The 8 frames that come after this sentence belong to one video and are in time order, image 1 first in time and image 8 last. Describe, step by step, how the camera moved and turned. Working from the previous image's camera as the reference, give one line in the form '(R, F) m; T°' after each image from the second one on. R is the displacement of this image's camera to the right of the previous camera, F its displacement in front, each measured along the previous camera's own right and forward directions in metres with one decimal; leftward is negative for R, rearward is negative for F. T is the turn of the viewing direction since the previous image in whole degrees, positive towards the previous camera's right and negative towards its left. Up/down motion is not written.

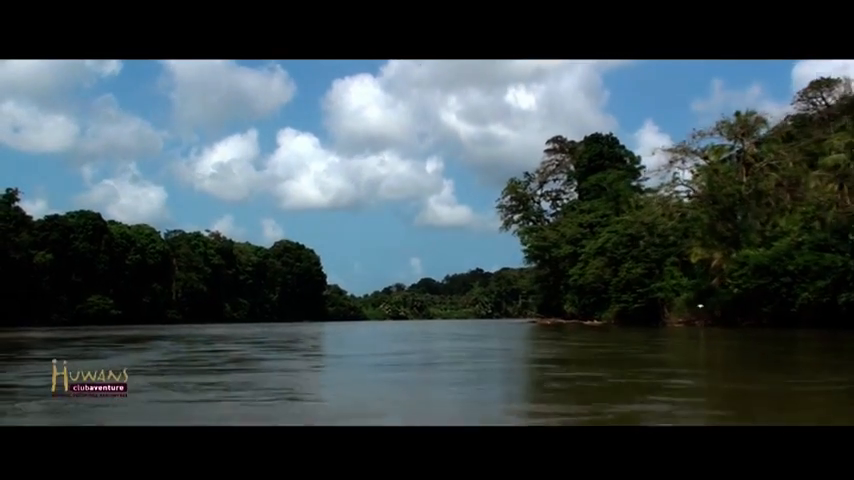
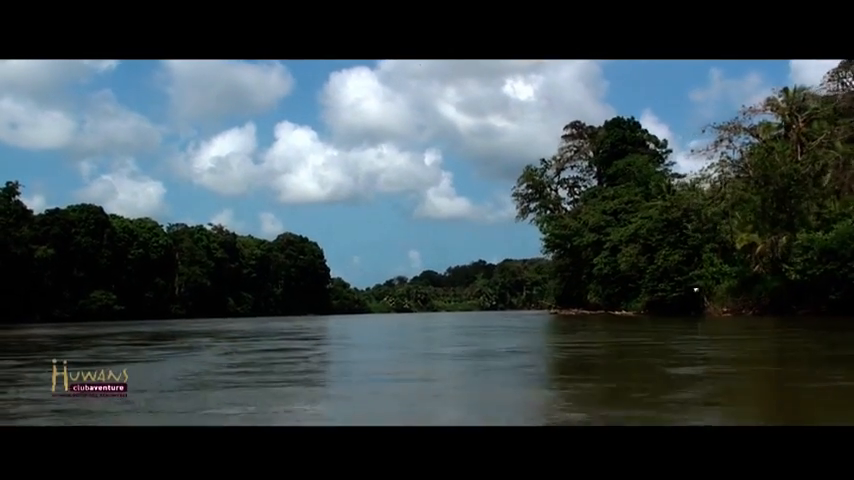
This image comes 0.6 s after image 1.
(-0.3, +0.5) m; 0°
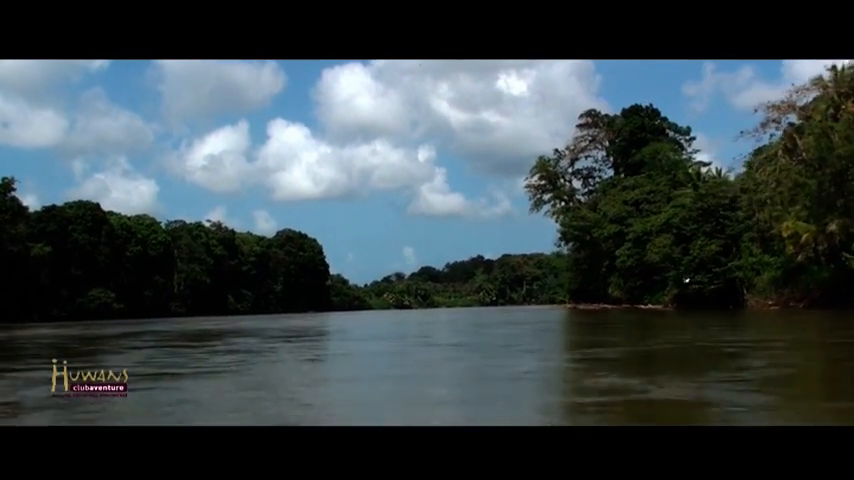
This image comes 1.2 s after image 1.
(-0.3, +0.5) m; 0°
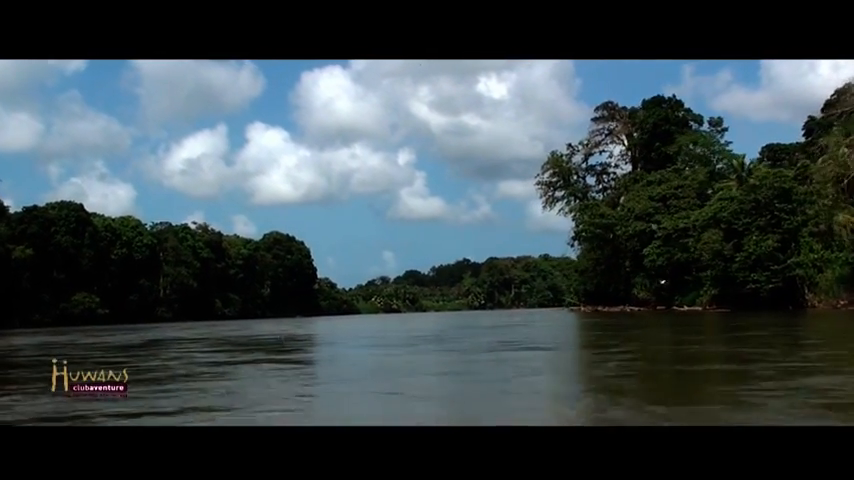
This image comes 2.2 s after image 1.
(-0.5, +0.9) m; +1°
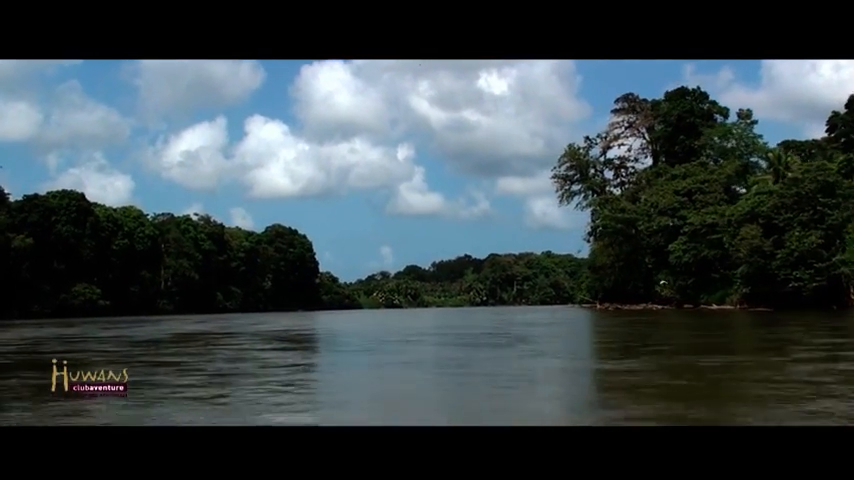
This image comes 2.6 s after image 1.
(-0.3, +0.4) m; 0°
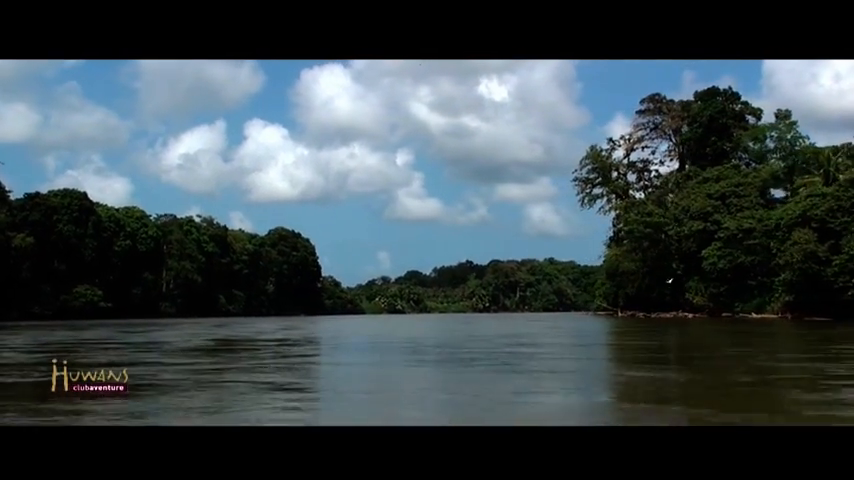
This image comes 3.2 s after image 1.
(-0.3, +0.5) m; 0°
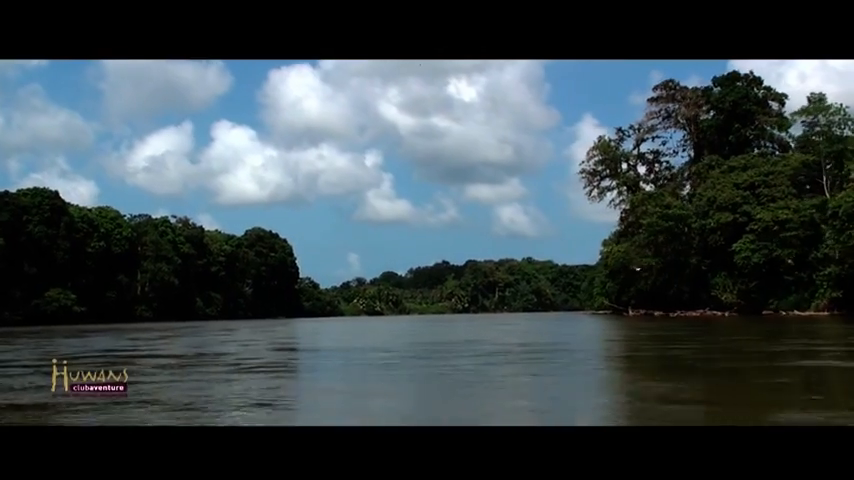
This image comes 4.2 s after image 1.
(-0.5, +0.9) m; +2°
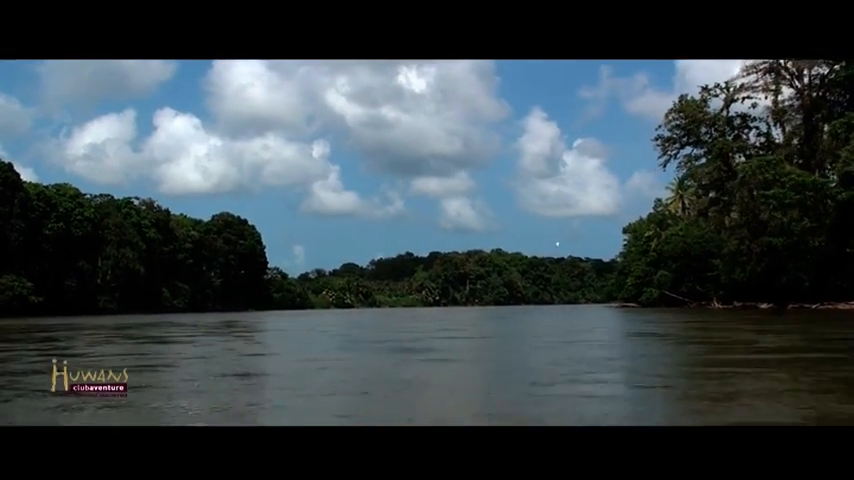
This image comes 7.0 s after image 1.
(-1.4, +2.5) m; +3°
